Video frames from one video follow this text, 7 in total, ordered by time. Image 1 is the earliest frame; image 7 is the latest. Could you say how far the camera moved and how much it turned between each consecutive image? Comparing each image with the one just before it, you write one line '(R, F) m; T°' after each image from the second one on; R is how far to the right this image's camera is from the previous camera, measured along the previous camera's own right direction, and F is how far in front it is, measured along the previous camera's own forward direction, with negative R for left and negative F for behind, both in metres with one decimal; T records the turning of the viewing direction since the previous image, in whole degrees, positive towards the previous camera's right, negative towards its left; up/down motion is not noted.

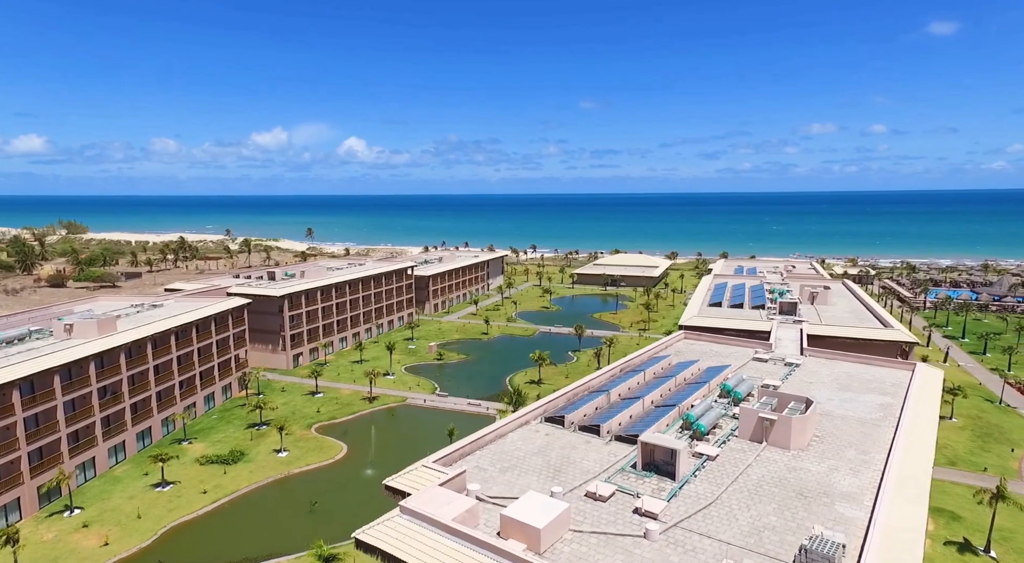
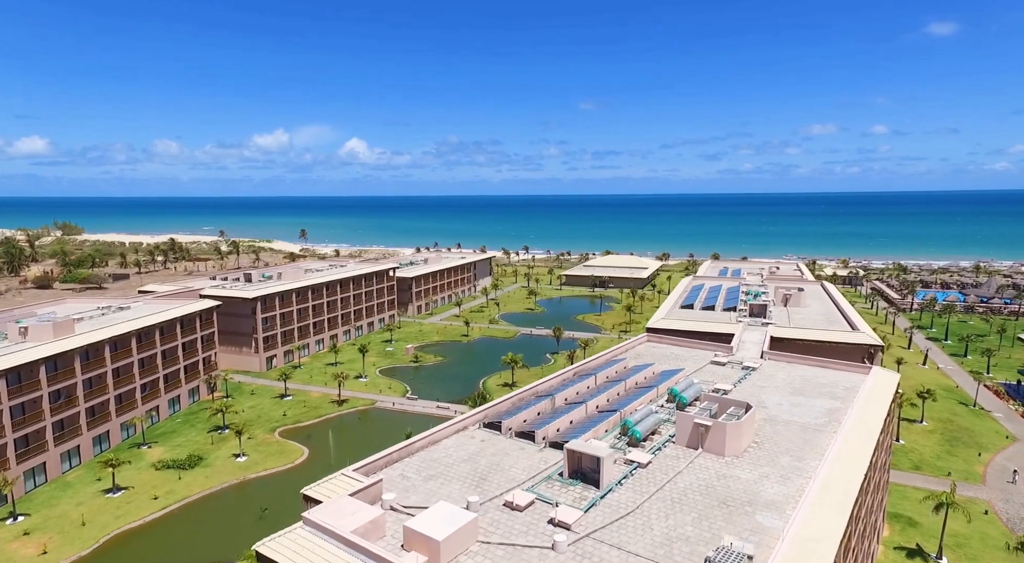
(+2.9, +0.6) m; 0°
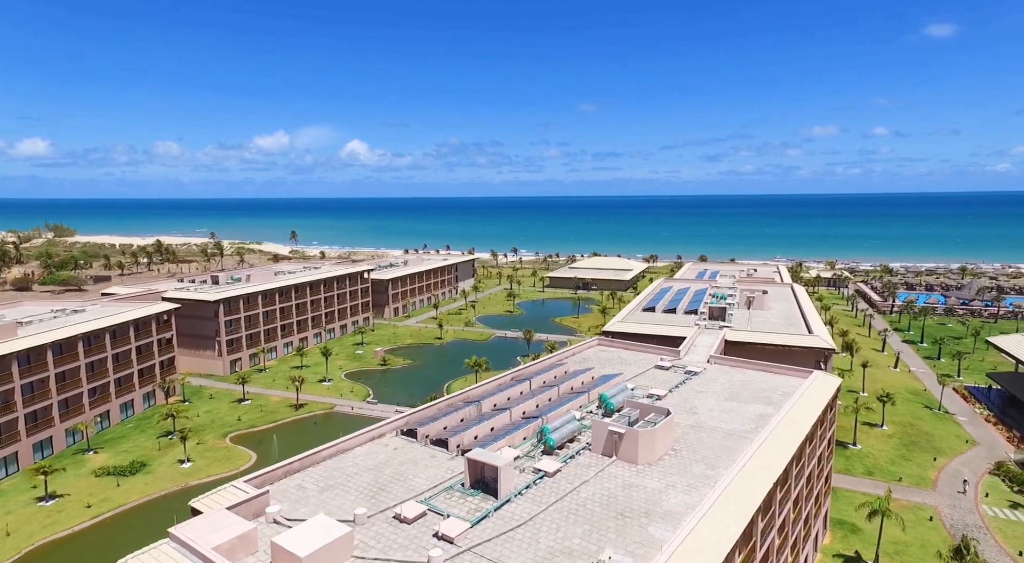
(+3.6, +0.7) m; 0°
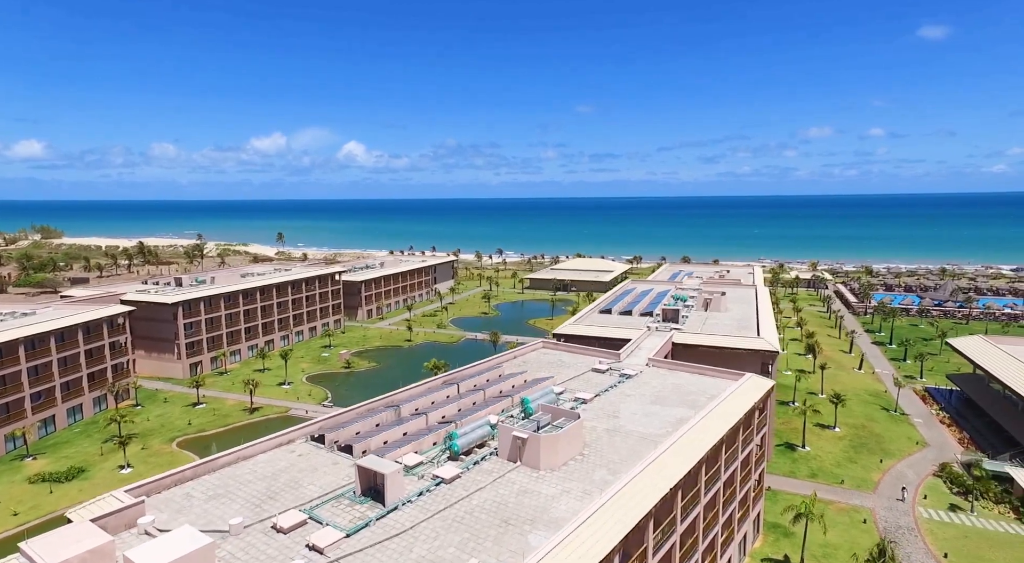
(+3.7, +0.4) m; +1°
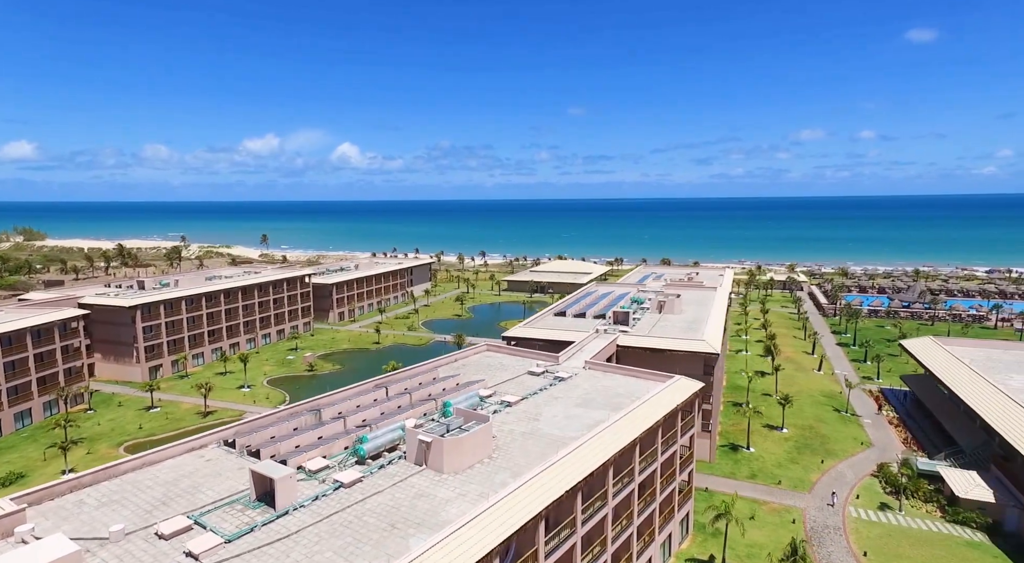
(+3.5, -0.3) m; +1°
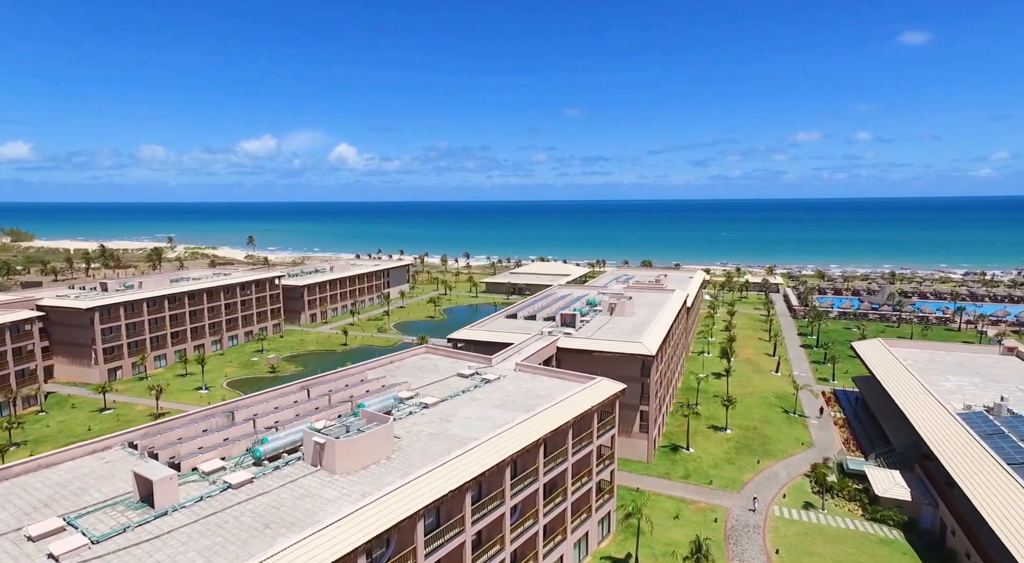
(+4.2, -0.6) m; +1°
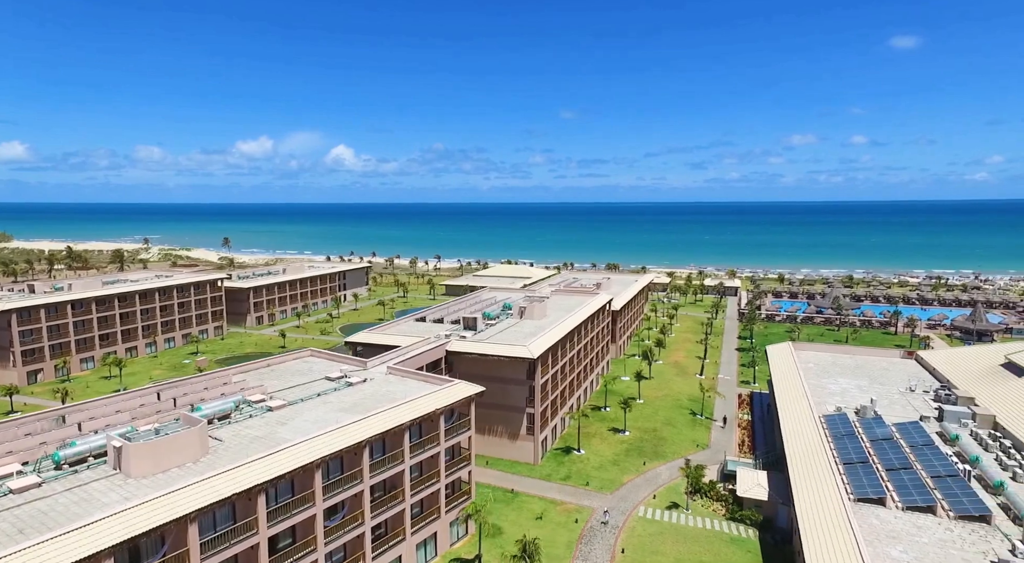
(+8.1, -0.5) m; +1°
